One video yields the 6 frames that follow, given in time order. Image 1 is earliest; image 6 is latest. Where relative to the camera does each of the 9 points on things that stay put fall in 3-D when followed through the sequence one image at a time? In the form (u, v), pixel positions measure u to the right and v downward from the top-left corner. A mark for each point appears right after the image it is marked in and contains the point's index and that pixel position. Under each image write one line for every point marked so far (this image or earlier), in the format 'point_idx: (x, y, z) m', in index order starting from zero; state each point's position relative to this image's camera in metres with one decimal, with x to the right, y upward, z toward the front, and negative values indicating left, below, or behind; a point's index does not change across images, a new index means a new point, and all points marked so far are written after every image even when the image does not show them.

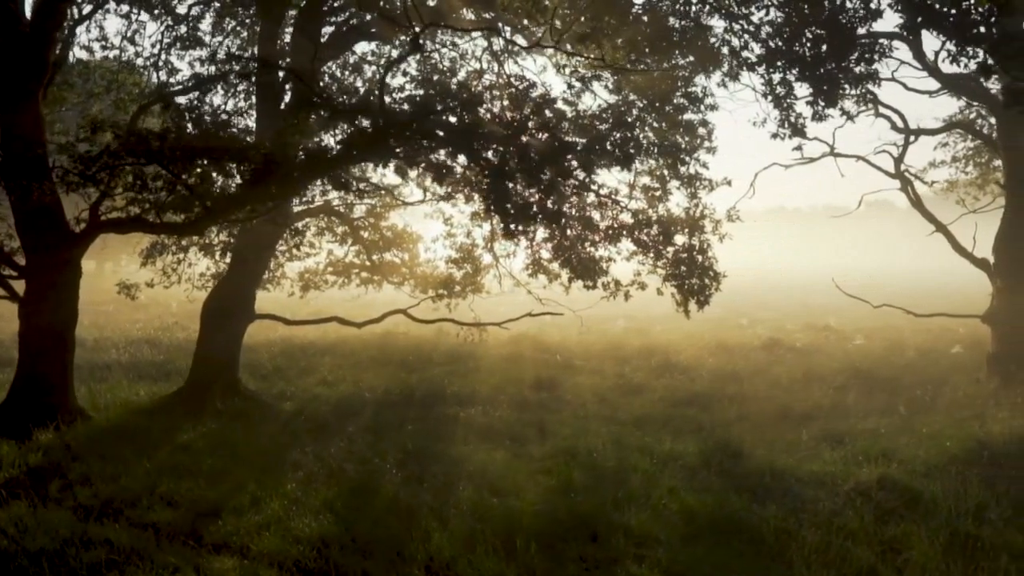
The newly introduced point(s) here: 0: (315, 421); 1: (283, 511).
0: (-3.1, -2.1, +12.0) m
1: (-2.4, -2.3, +7.9) m
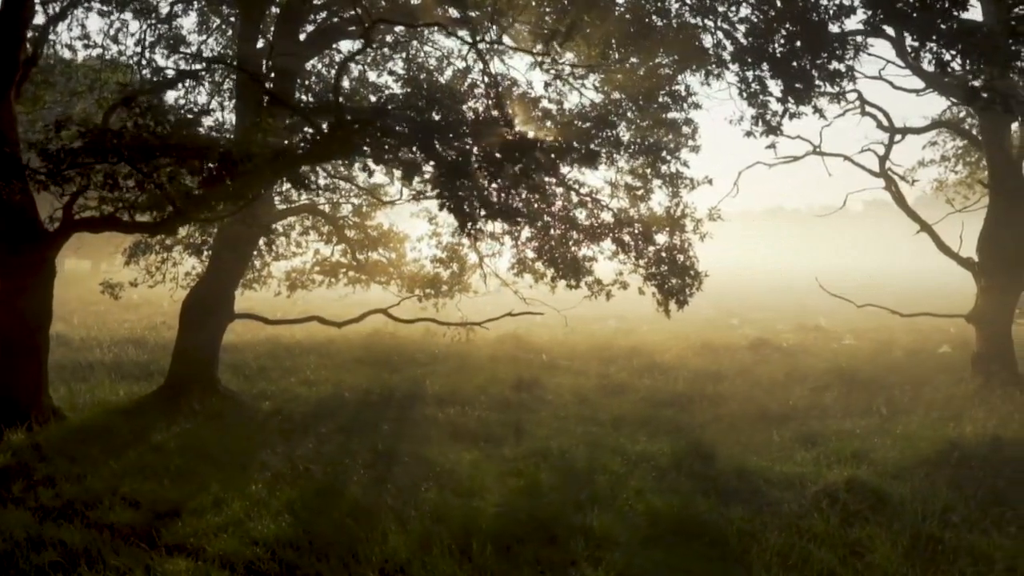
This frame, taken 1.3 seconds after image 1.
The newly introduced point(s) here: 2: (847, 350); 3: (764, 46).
0: (-3.5, -2.1, +11.9) m
1: (-2.7, -2.3, +7.8) m
2: (+8.4, -1.5, +19.0) m
3: (+3.3, +3.2, +9.9) m
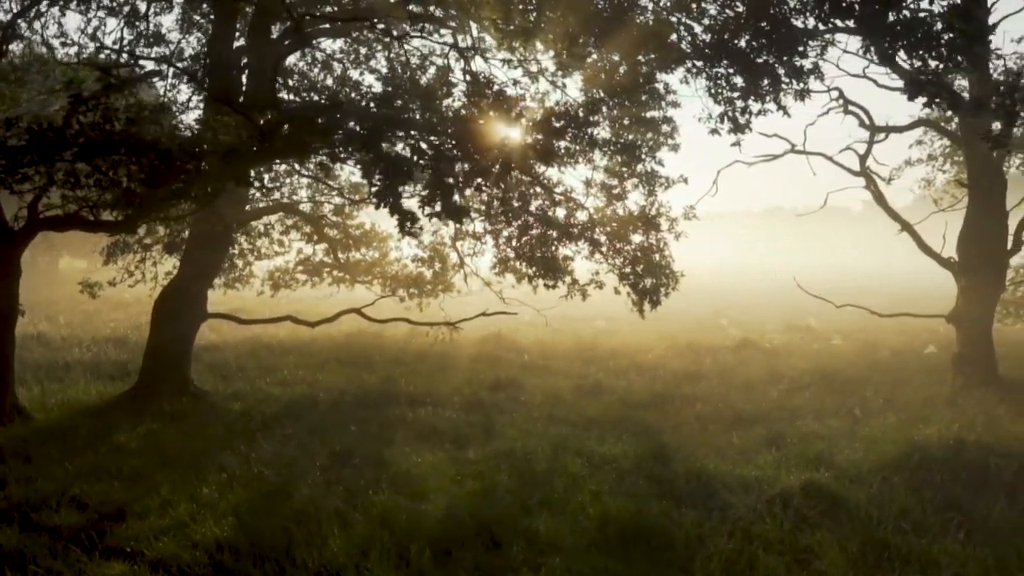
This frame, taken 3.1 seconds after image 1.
0: (-4.0, -2.1, +11.8) m
1: (-3.3, -2.3, +7.7) m
2: (+7.9, -1.6, +18.8) m
3: (+2.8, +3.2, +9.7) m
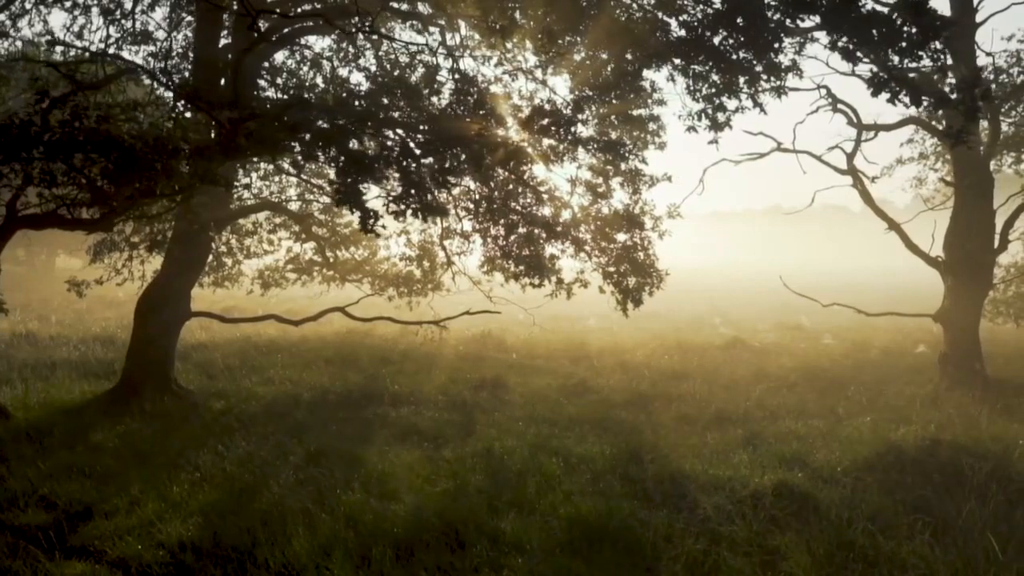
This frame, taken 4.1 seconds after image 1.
0: (-4.3, -2.1, +11.8) m
1: (-3.6, -2.3, +7.7) m
2: (+7.6, -1.5, +18.8) m
3: (+2.5, +3.2, +9.7) m
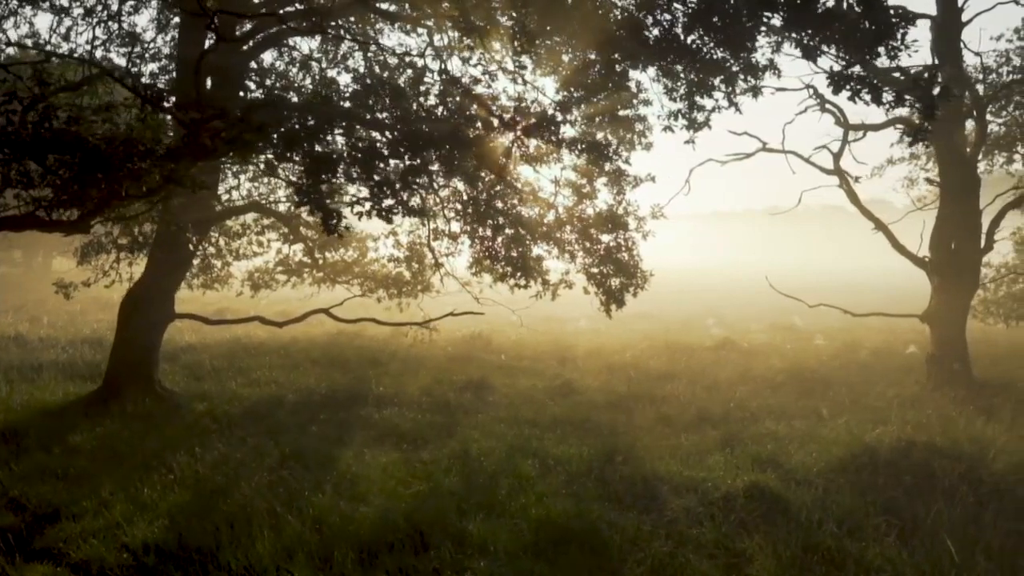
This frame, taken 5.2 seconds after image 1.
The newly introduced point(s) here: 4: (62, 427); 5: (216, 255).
0: (-4.6, -2.1, +11.7) m
1: (-3.9, -2.3, +7.6) m
2: (+7.4, -1.5, +18.7) m
3: (+2.2, +3.2, +9.6) m
4: (-6.6, -2.1, +11.2) m
5: (-7.0, +0.8, +17.9) m
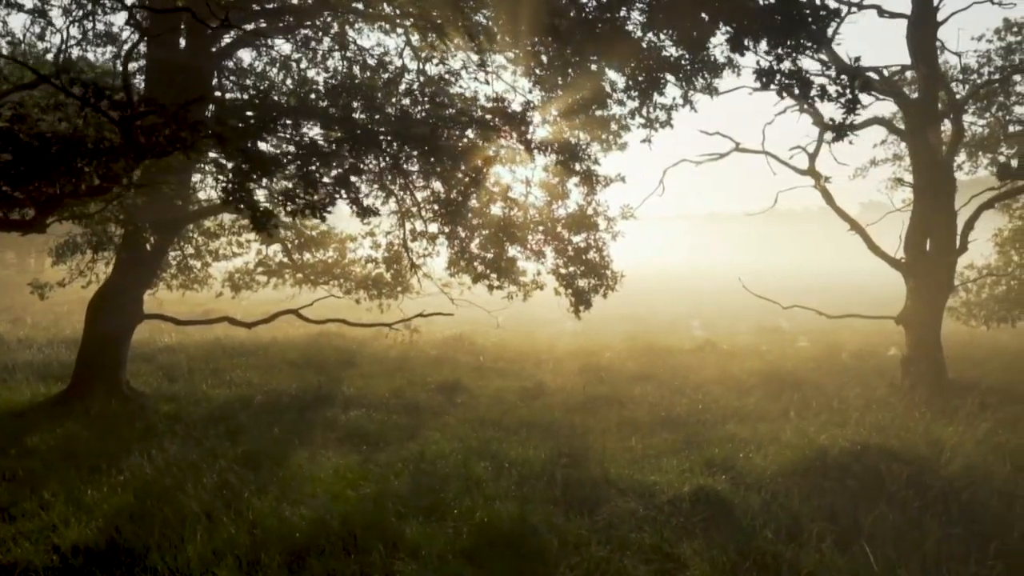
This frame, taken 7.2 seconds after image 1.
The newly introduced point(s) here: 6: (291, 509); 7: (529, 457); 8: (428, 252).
0: (-5.1, -2.1, +11.6) m
1: (-4.5, -2.3, +7.5) m
2: (+6.8, -1.6, +18.6) m
3: (+1.6, +3.2, +9.5) m
4: (-7.2, -2.1, +11.1) m
5: (-7.5, +0.8, +17.8) m
6: (-2.2, -2.2, +7.5) m
7: (+0.2, -2.1, +9.5) m
8: (-1.9, +0.8, +15.9) m
